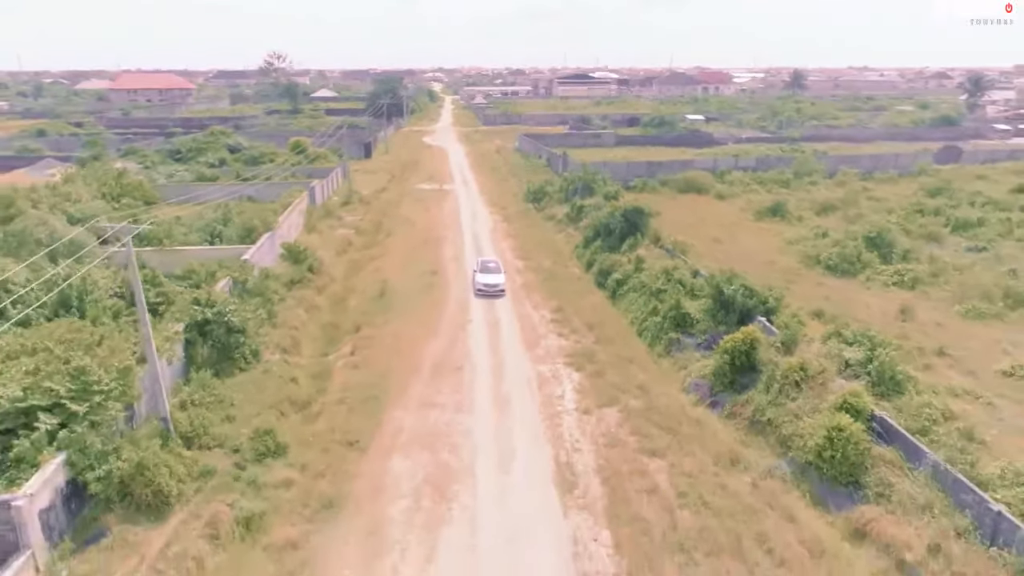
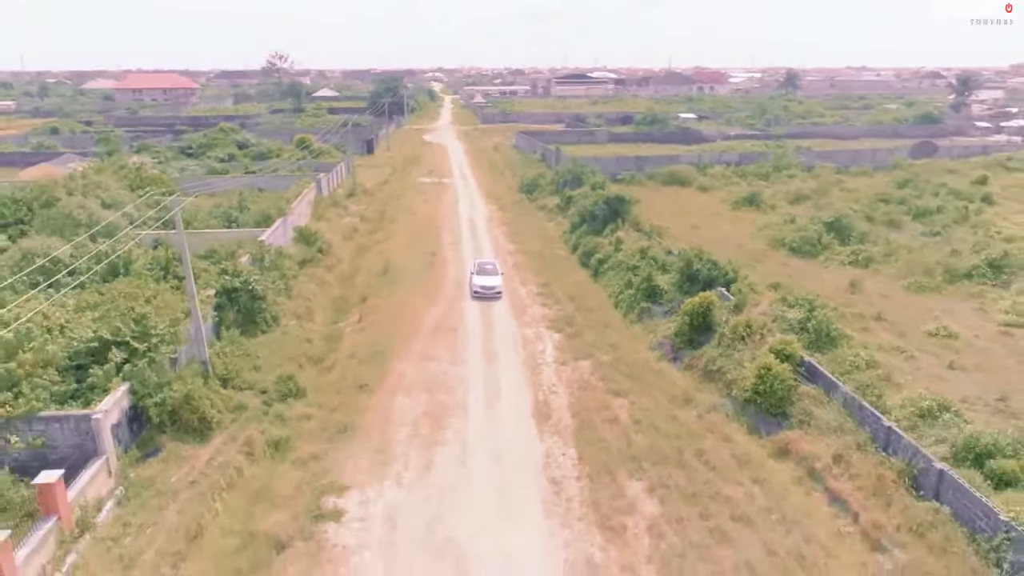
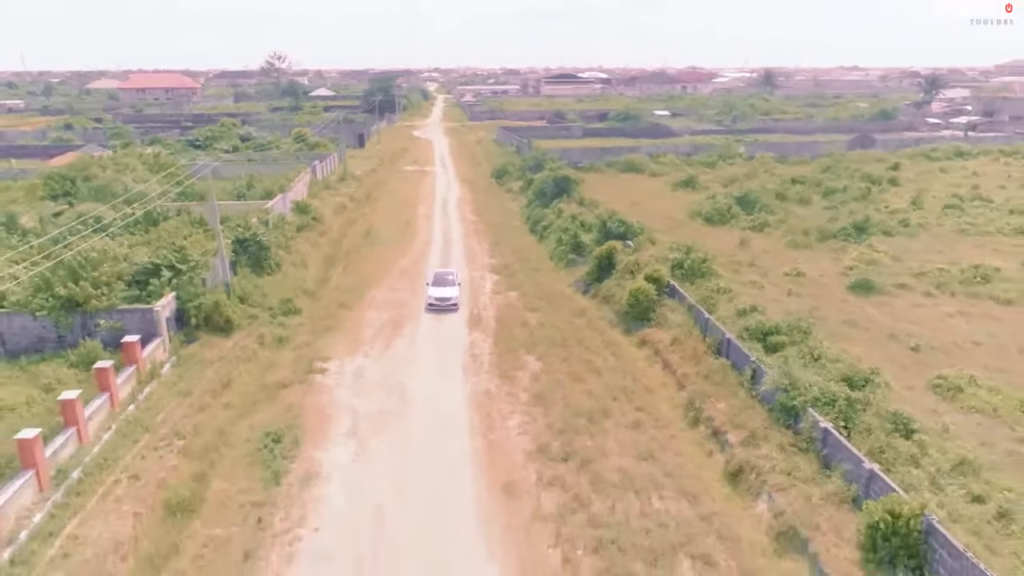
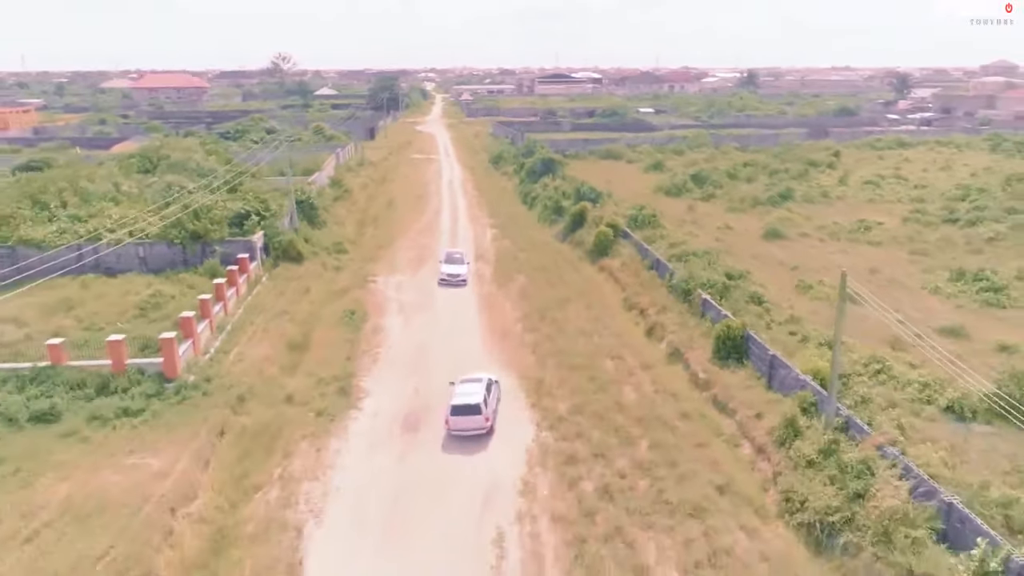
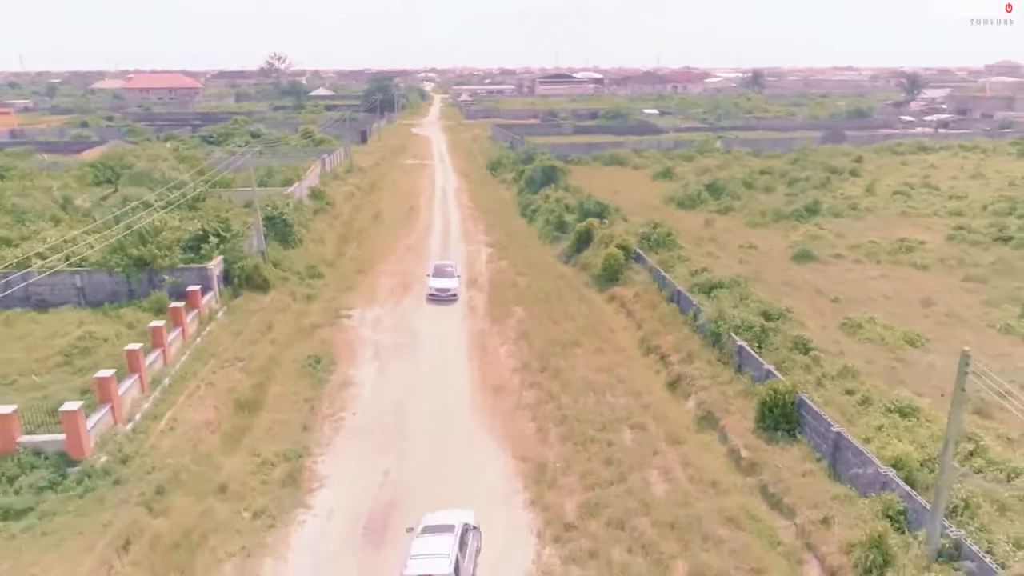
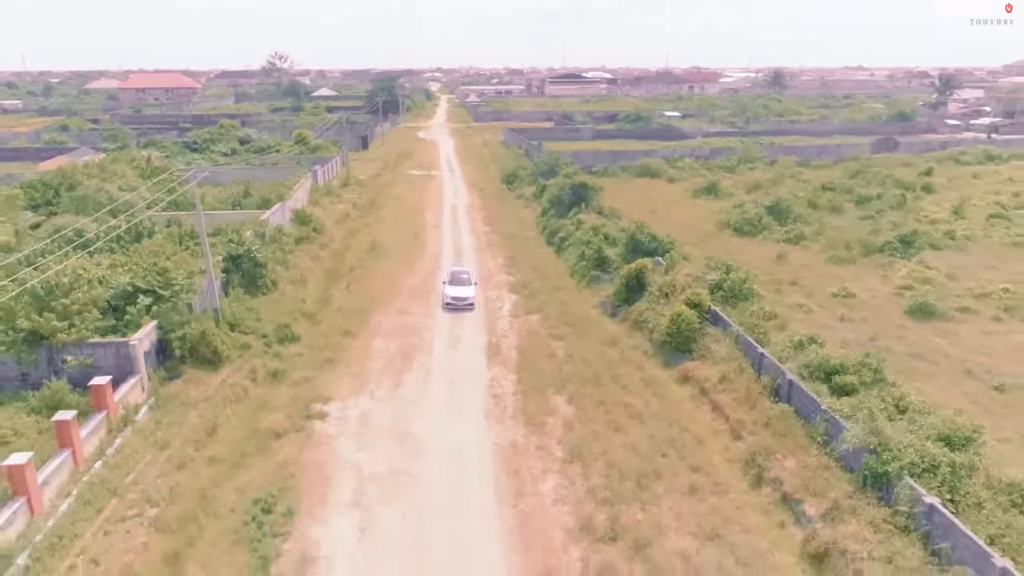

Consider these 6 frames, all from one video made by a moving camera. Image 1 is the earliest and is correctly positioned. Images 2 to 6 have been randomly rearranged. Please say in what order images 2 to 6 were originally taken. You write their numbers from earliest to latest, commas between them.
2, 6, 3, 5, 4
